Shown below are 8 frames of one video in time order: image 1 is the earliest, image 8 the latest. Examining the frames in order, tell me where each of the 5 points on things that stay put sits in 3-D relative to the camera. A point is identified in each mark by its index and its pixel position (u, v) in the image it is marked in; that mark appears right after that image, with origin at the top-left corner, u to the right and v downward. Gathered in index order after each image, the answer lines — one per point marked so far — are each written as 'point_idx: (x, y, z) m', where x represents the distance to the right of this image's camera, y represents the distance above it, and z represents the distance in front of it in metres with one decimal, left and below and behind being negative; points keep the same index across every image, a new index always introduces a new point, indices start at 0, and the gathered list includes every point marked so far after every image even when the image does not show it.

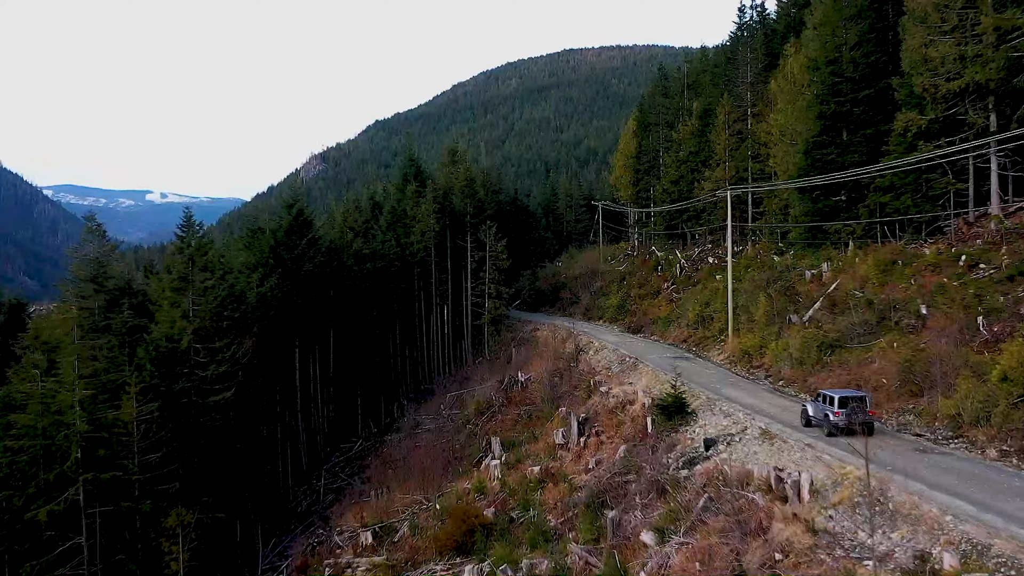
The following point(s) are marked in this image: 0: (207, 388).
0: (-6.0, -2.0, +19.9) m
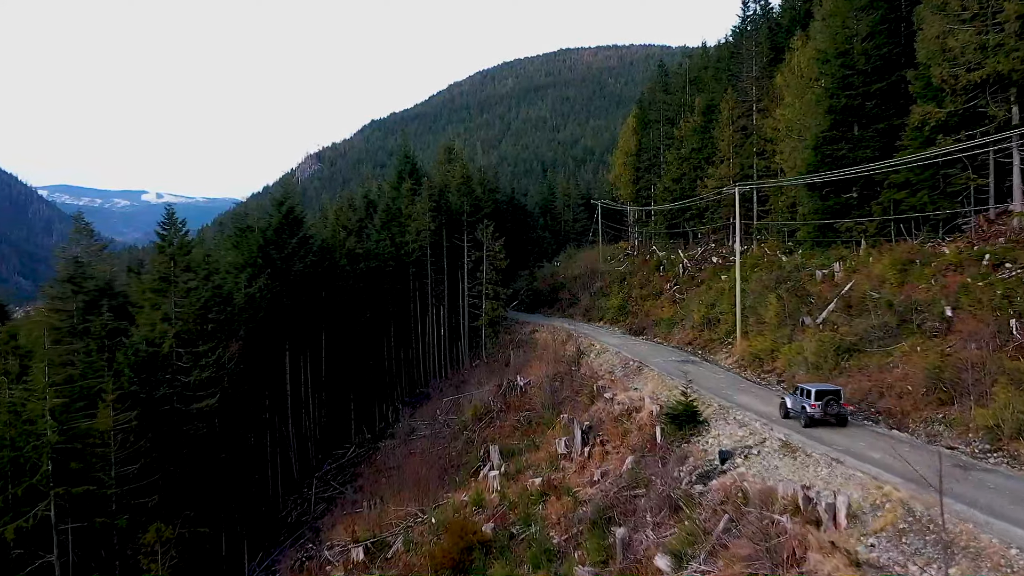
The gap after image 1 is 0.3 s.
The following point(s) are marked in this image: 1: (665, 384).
0: (-6.0, -2.0, +18.8) m
1: (+3.0, -1.9, +19.3) m
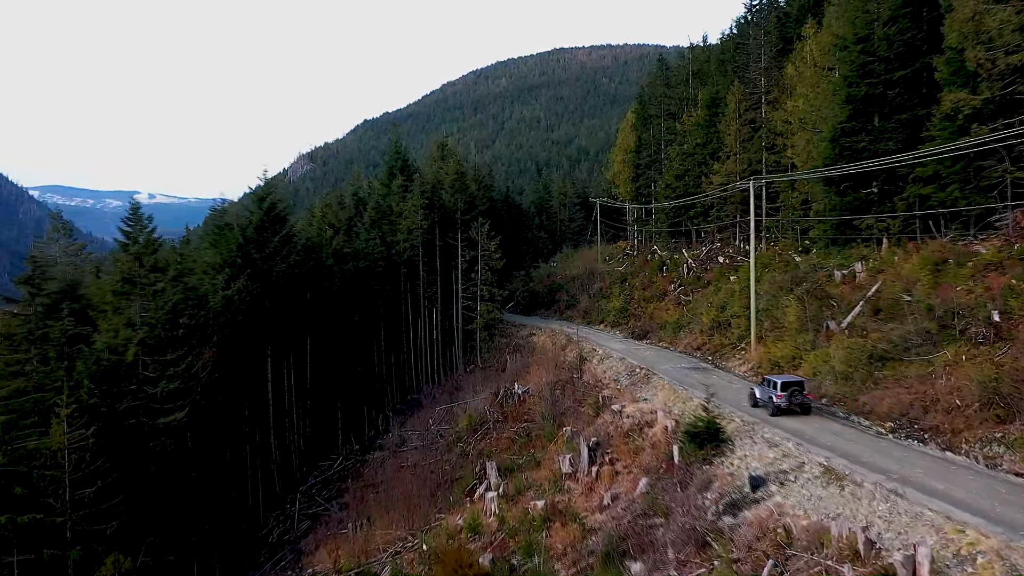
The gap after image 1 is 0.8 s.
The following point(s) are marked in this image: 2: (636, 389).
0: (-6.0, -2.0, +17.1) m
1: (+2.9, -1.9, +17.7) m
2: (+2.5, -2.0, +20.0) m
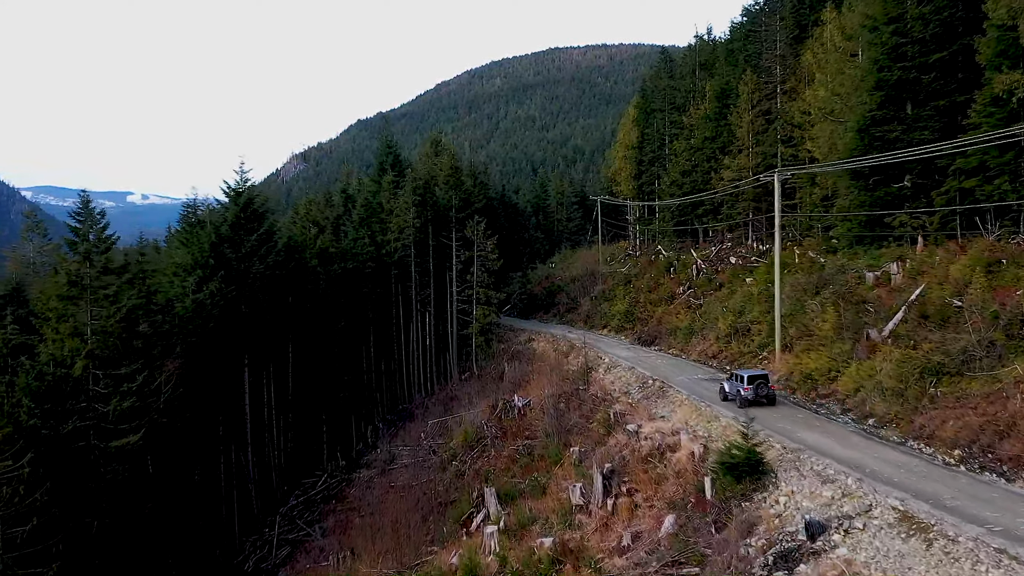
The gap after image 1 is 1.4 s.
0: (-6.0, -2.1, +15.0) m
1: (+3.0, -2.0, +15.6) m
2: (+2.5, -2.1, +17.9) m
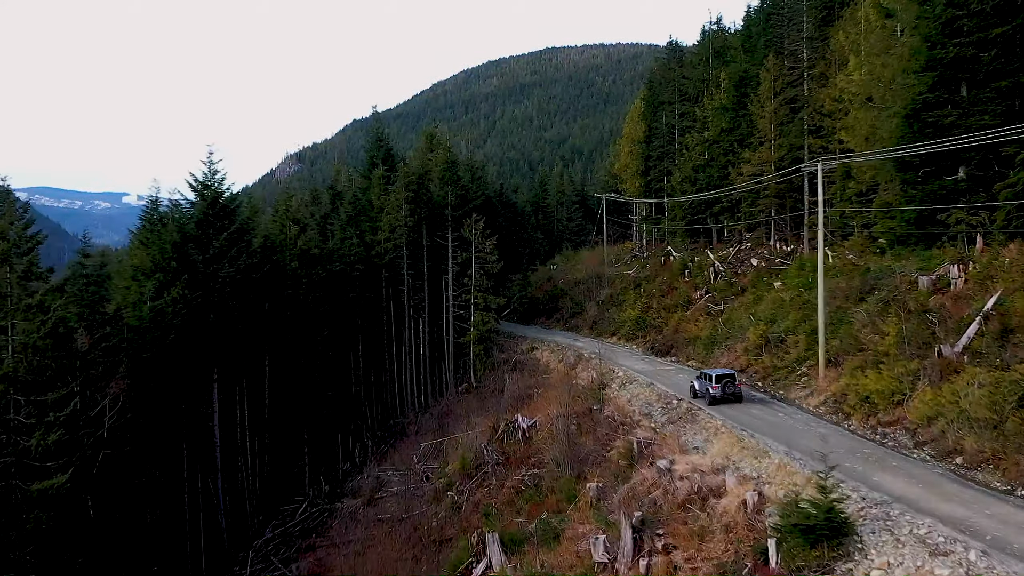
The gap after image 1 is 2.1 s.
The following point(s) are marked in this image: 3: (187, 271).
0: (-5.9, -2.2, +12.4) m
1: (+3.1, -2.1, +13.0) m
2: (+2.6, -2.2, +15.4) m
3: (-6.0, +0.3, +18.5) m
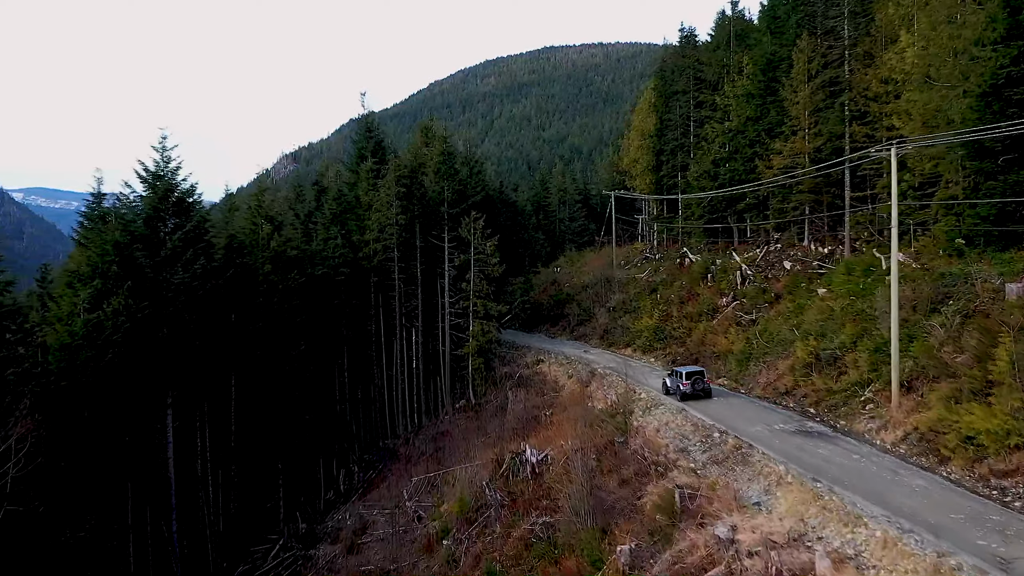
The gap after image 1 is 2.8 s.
0: (-5.8, -2.4, +9.4) m
1: (+3.2, -2.2, +10.0) m
2: (+2.7, -2.3, +12.4) m
3: (-5.9, +0.2, +15.5) m
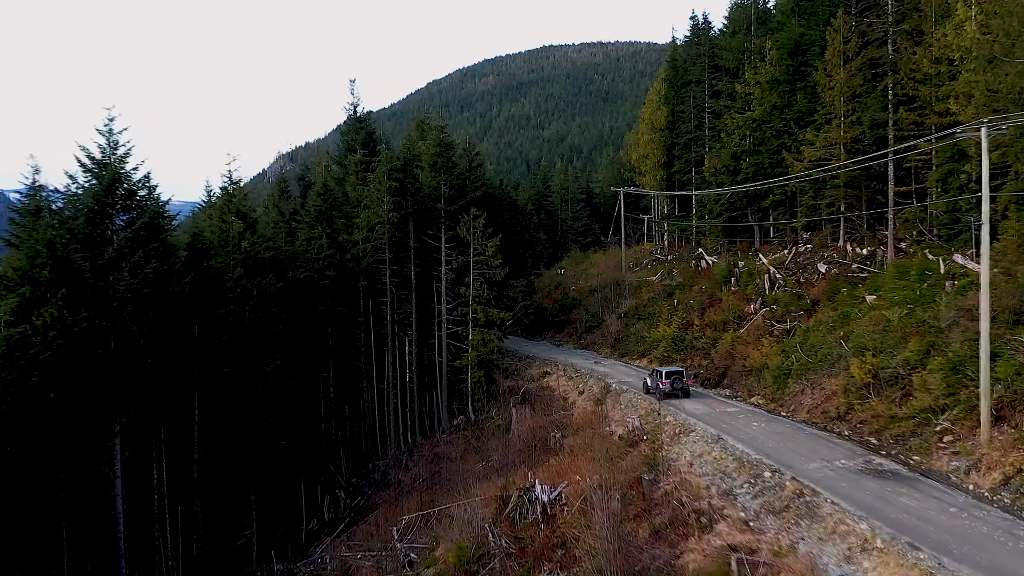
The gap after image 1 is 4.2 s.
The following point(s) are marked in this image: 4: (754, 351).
0: (-5.6, -2.5, +6.9) m
1: (+3.3, -2.3, +7.5) m
2: (+2.8, -2.5, +9.9) m
3: (-5.7, +0.1, +13.0) m
4: (+4.8, -1.2, +19.7) m
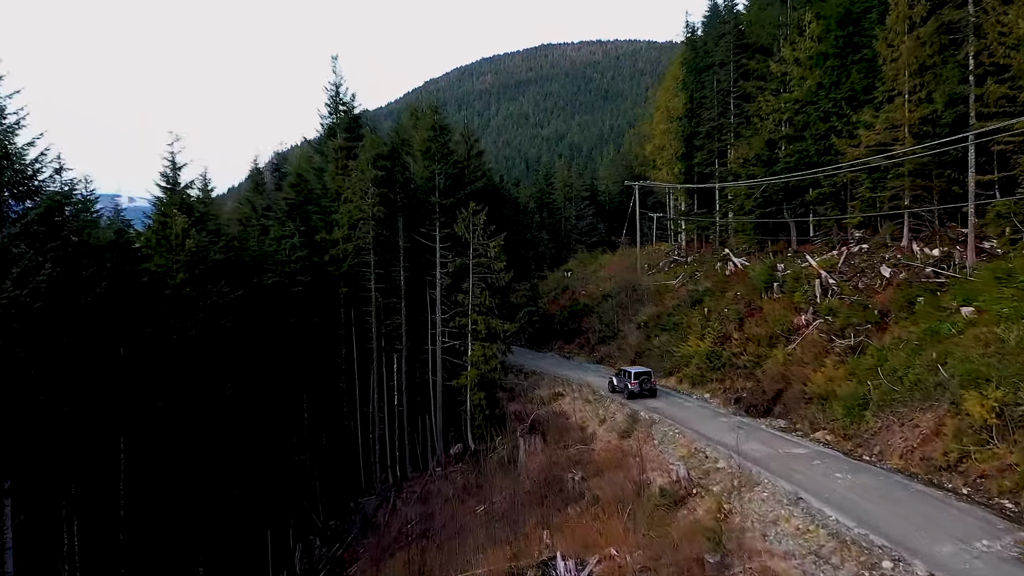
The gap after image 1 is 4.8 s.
0: (-5.5, -2.6, +3.4) m
1: (+3.5, -2.4, +4.1) m
2: (+3.0, -2.6, +6.4) m
3: (-5.6, -0.1, +9.5) m
4: (+4.9, -1.4, +16.2) m
